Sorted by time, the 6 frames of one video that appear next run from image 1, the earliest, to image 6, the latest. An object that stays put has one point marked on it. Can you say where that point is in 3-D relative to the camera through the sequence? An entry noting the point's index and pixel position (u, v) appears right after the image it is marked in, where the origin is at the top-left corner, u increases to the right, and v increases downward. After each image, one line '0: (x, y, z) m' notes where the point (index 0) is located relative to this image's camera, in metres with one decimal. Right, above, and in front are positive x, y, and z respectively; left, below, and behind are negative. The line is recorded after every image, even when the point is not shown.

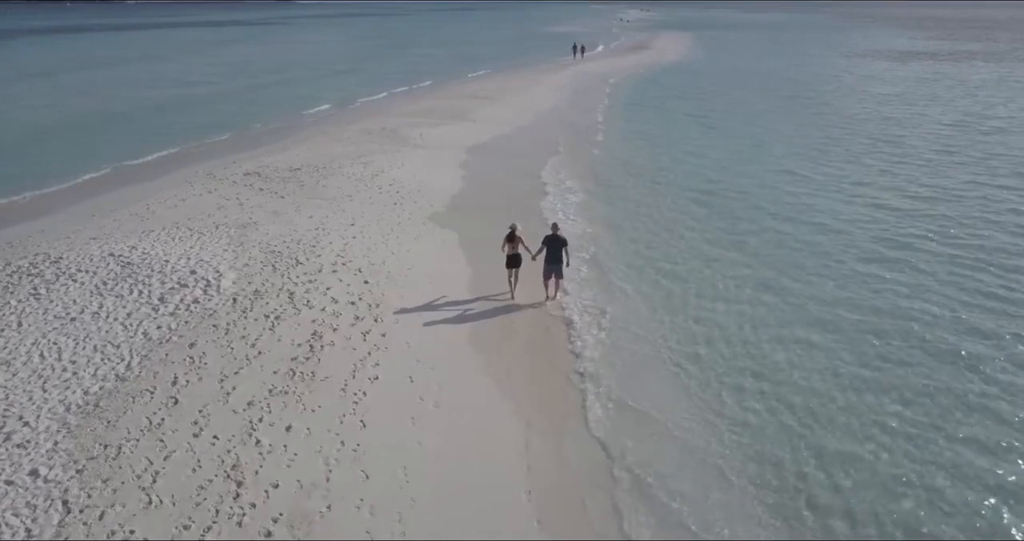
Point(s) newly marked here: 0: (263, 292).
0: (-3.9, -0.3, +11.8) m
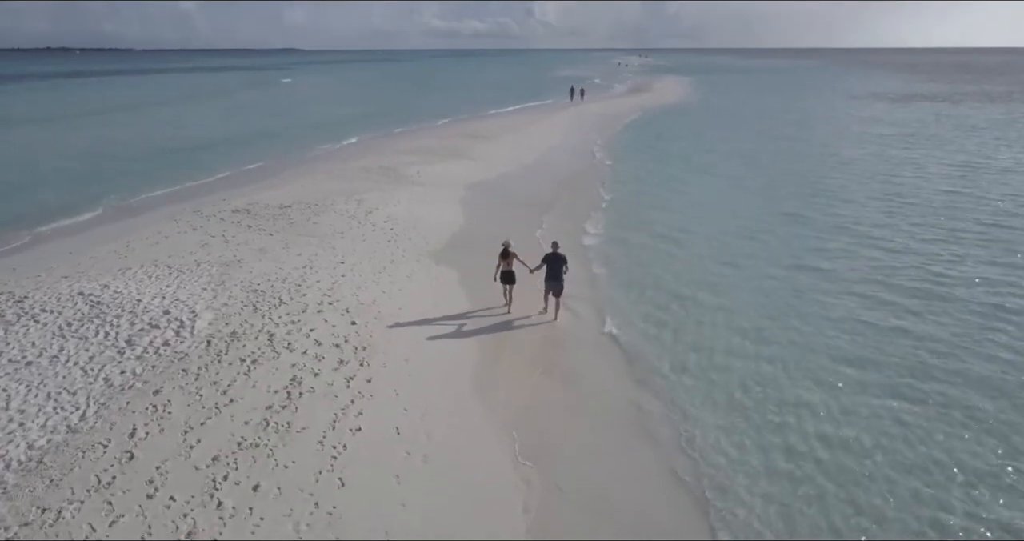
0: (-4.0, -0.9, +10.9) m
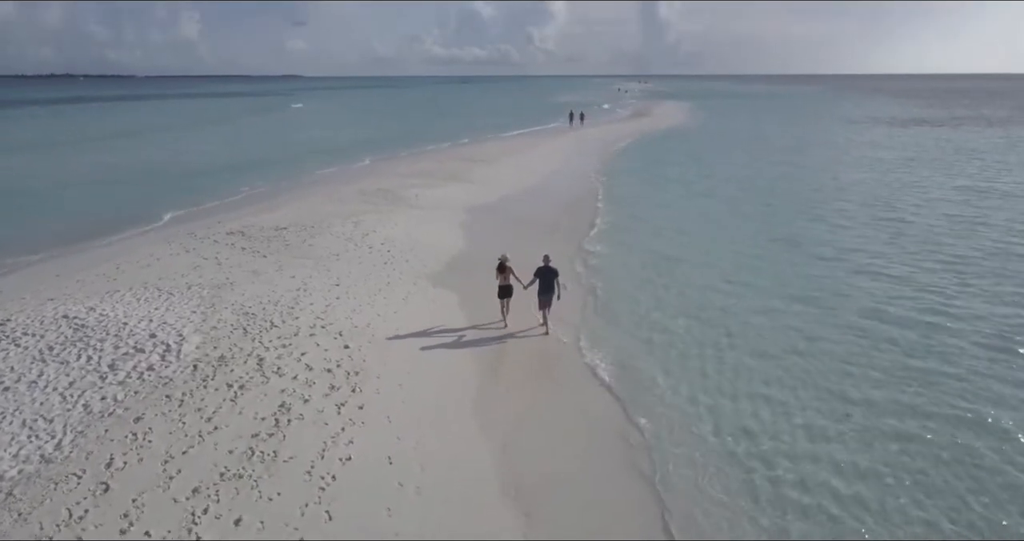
0: (-4.0, -1.2, +10.5) m
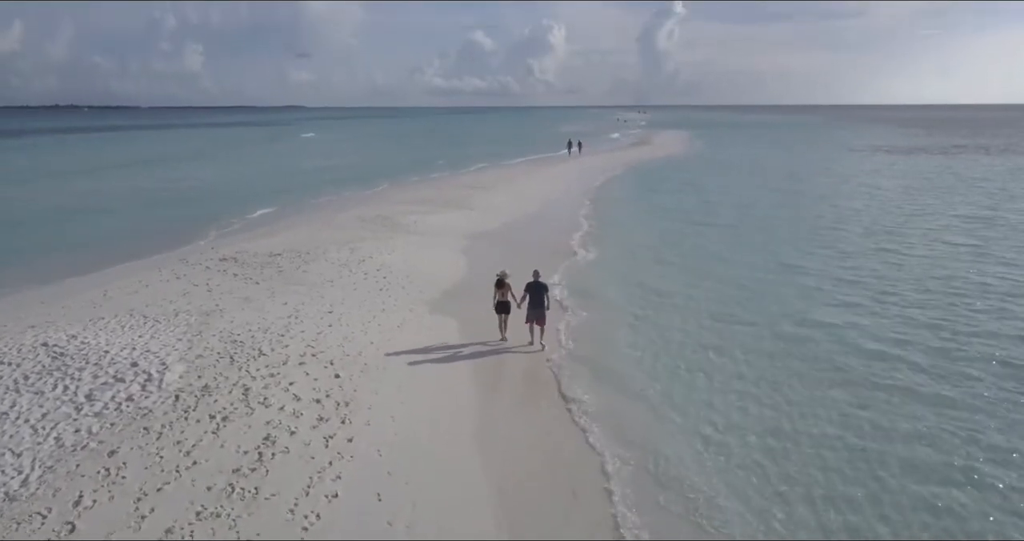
0: (-4.0, -1.6, +10.0) m
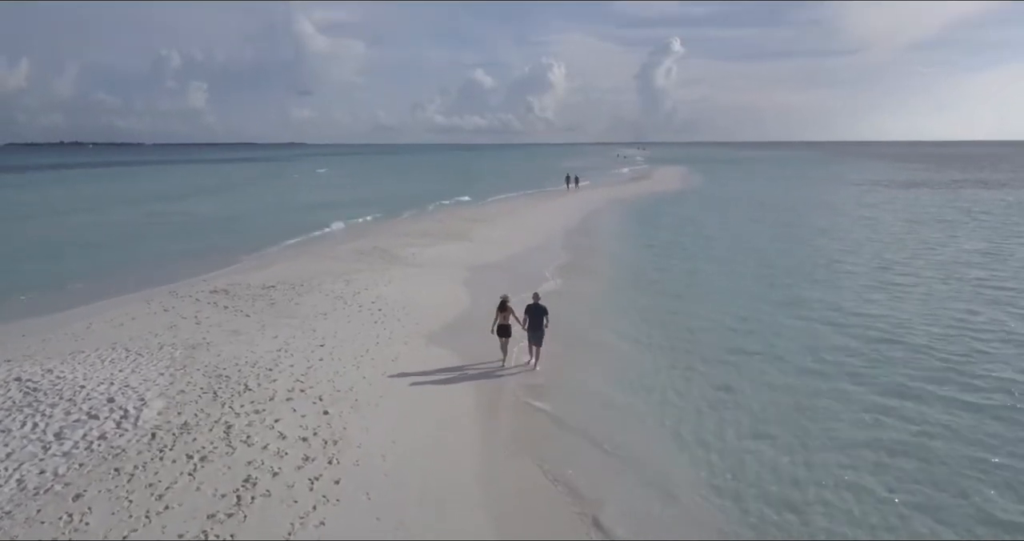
0: (-4.0, -1.9, +9.4) m
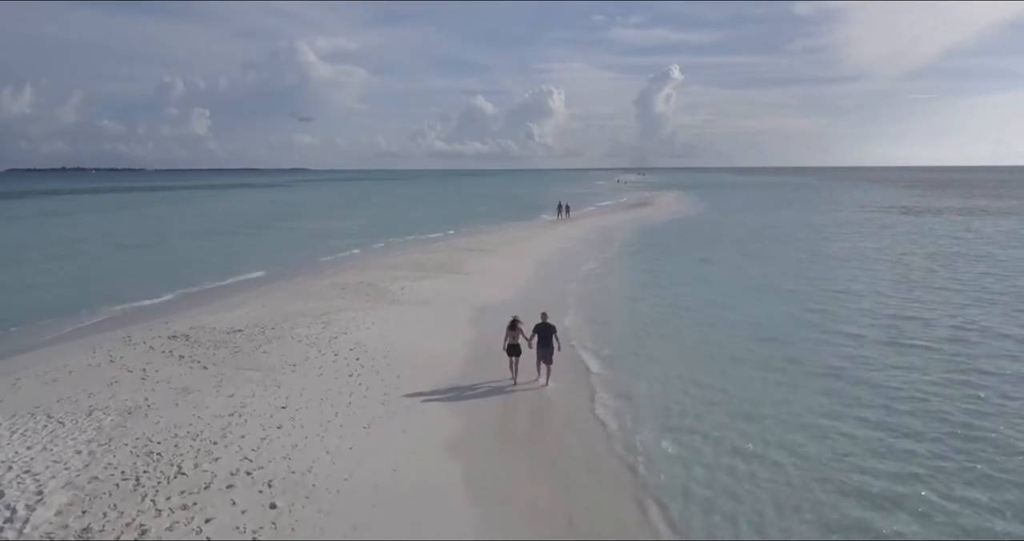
0: (-4.1, -2.6, +7.4) m
